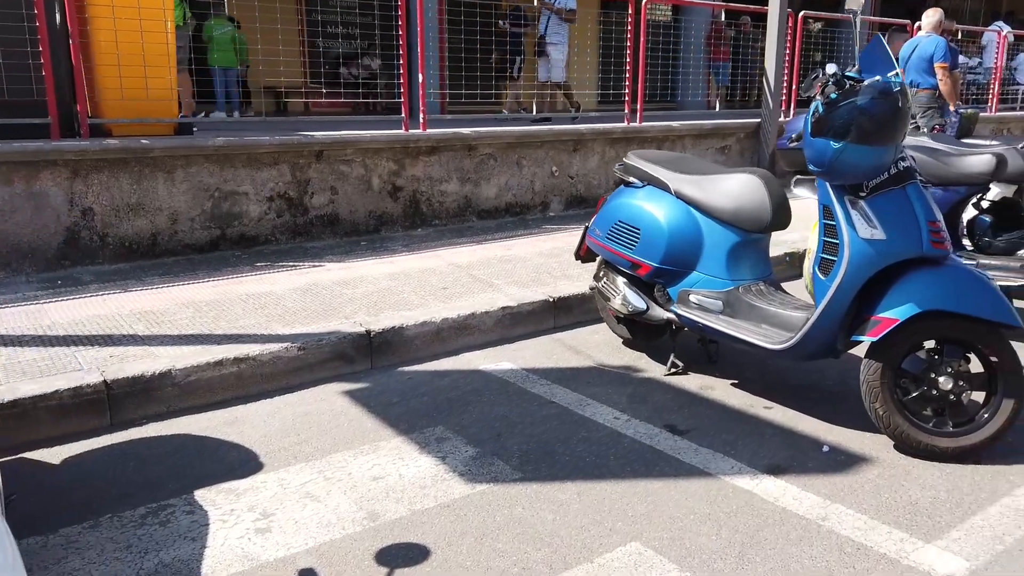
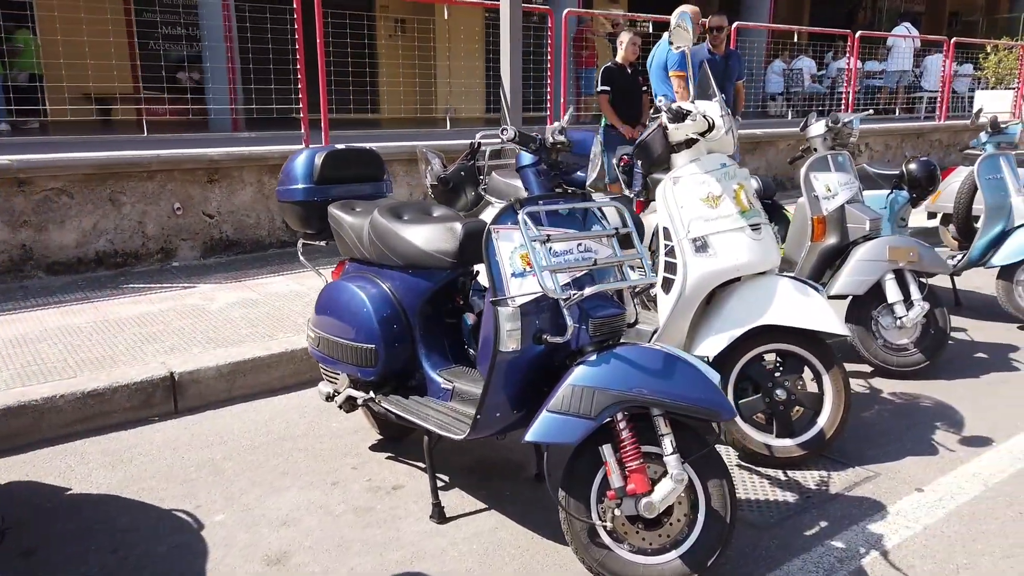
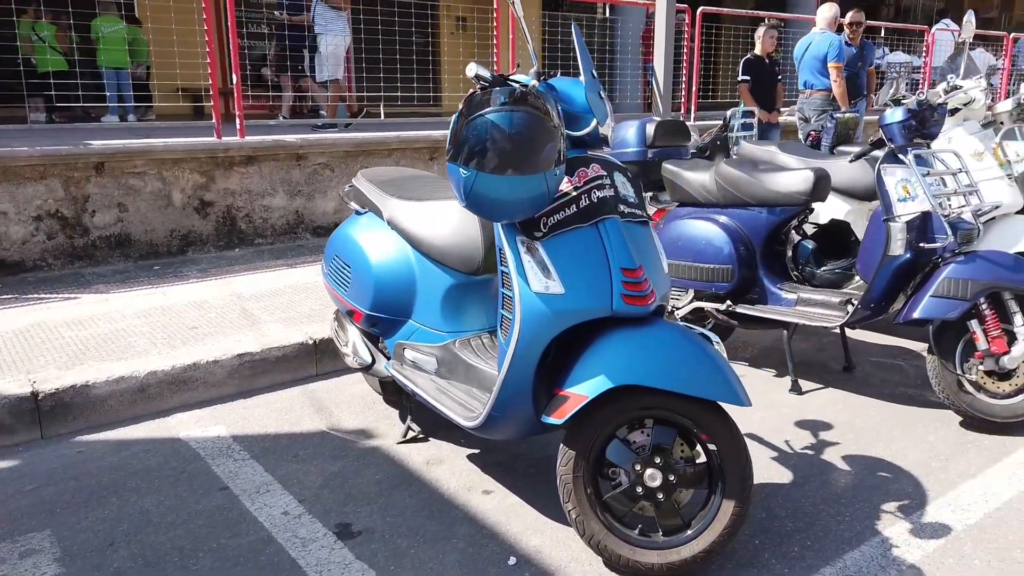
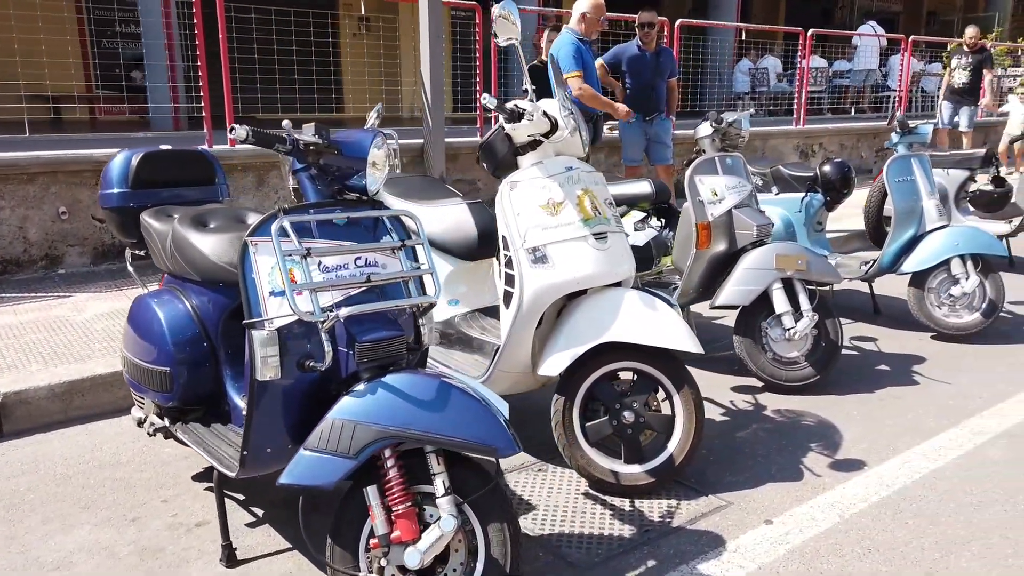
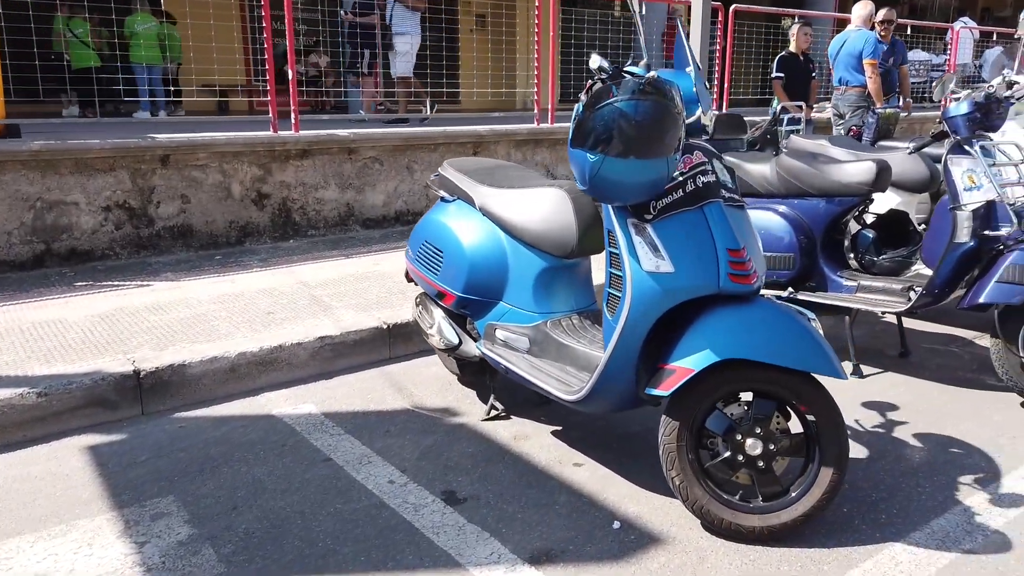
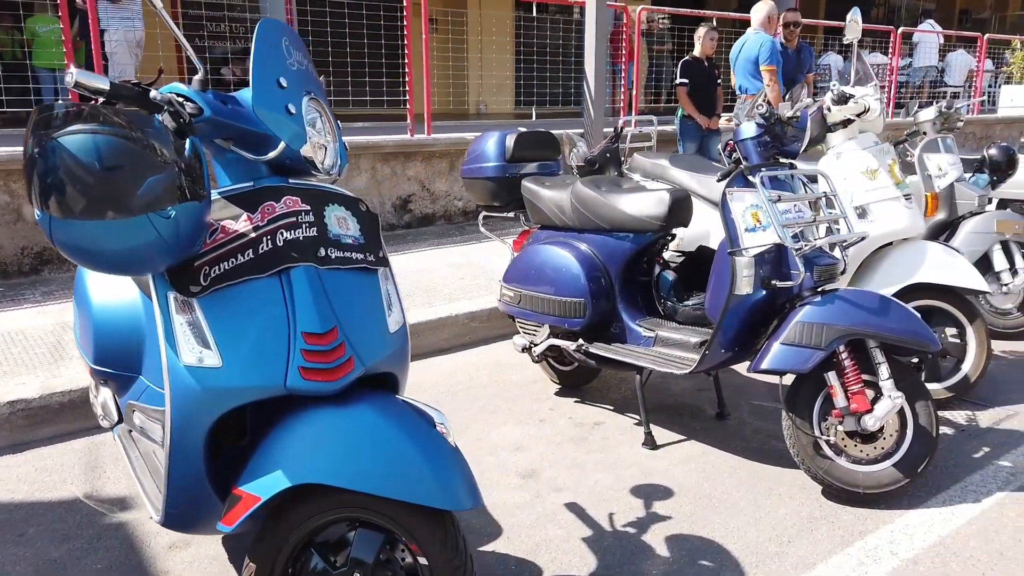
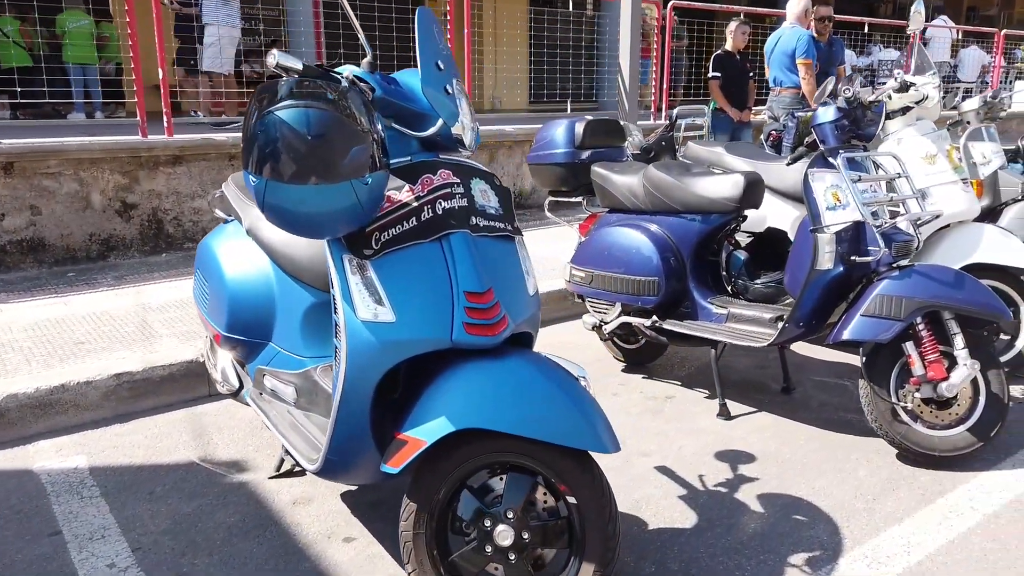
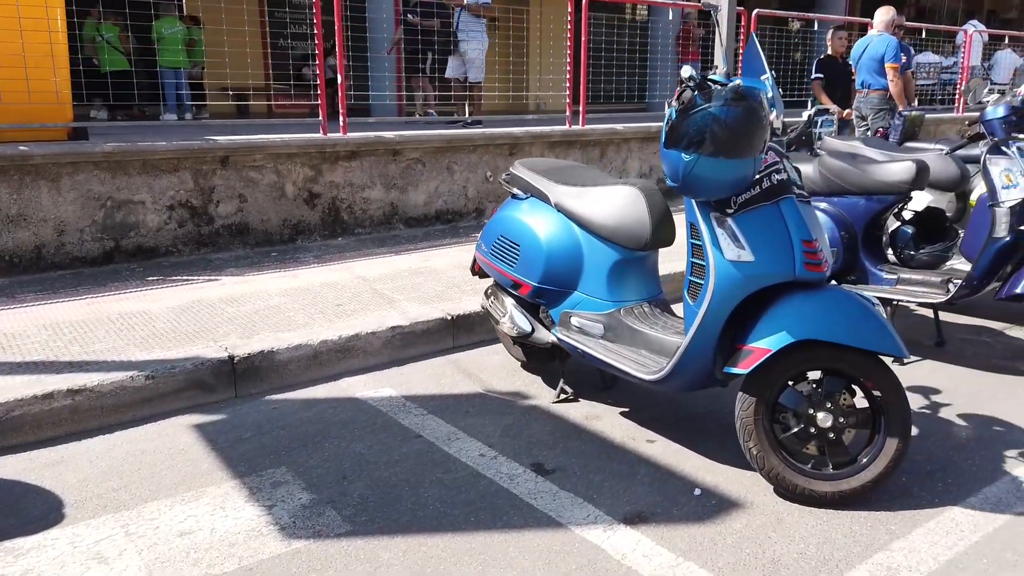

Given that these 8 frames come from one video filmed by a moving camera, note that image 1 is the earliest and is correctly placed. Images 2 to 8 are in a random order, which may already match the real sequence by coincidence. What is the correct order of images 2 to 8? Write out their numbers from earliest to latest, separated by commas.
8, 5, 3, 7, 6, 2, 4
